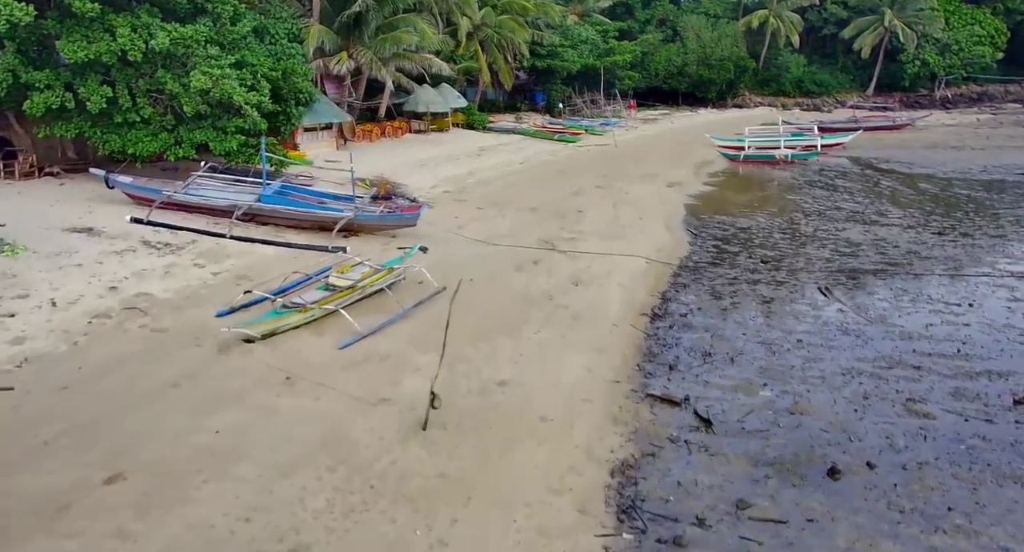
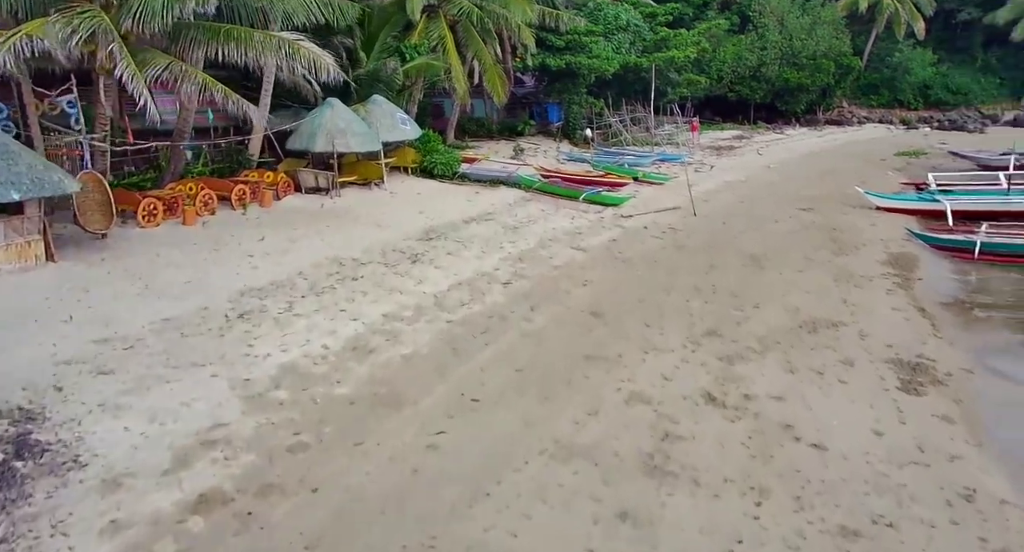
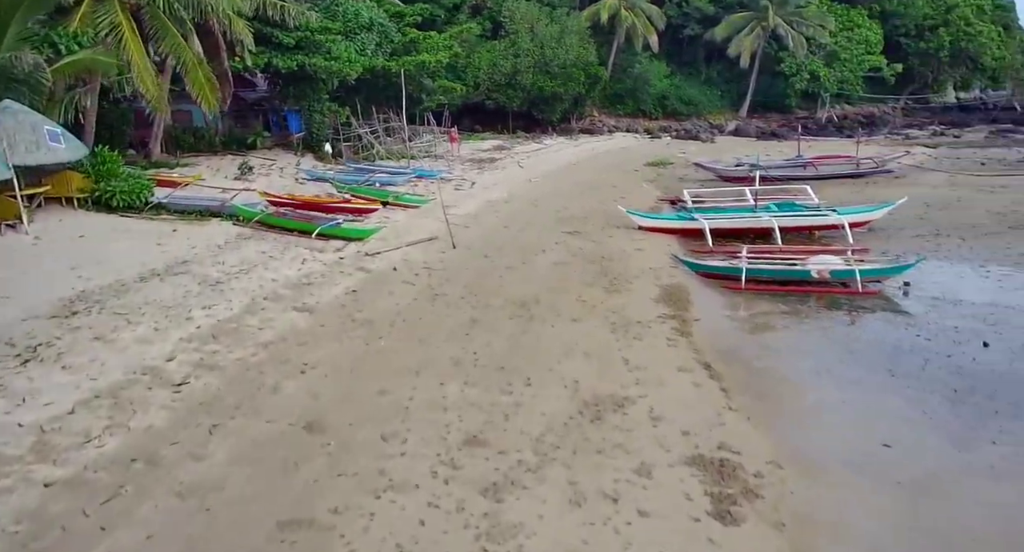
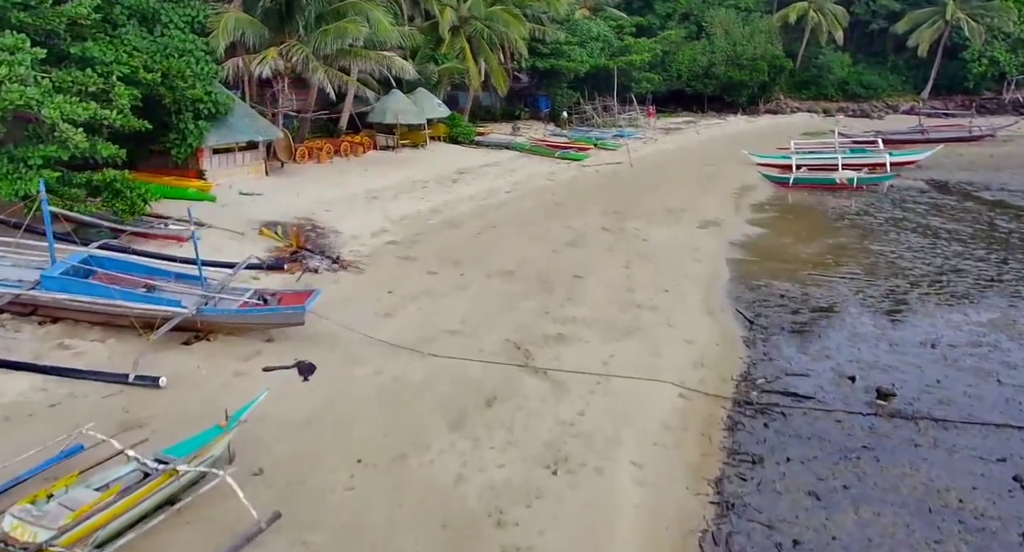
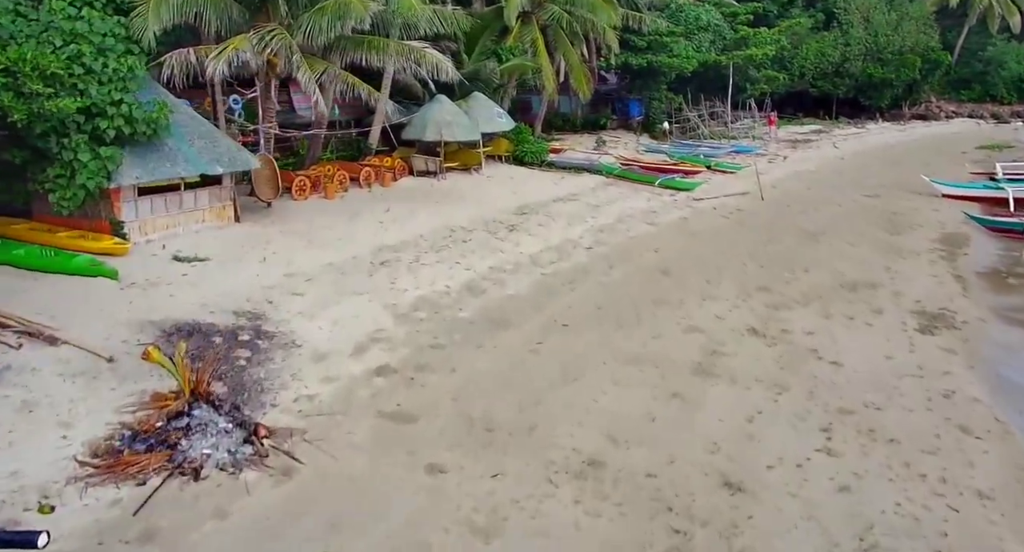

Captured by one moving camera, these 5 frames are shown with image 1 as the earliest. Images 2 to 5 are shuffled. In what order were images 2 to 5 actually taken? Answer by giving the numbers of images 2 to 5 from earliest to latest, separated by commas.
4, 5, 2, 3
